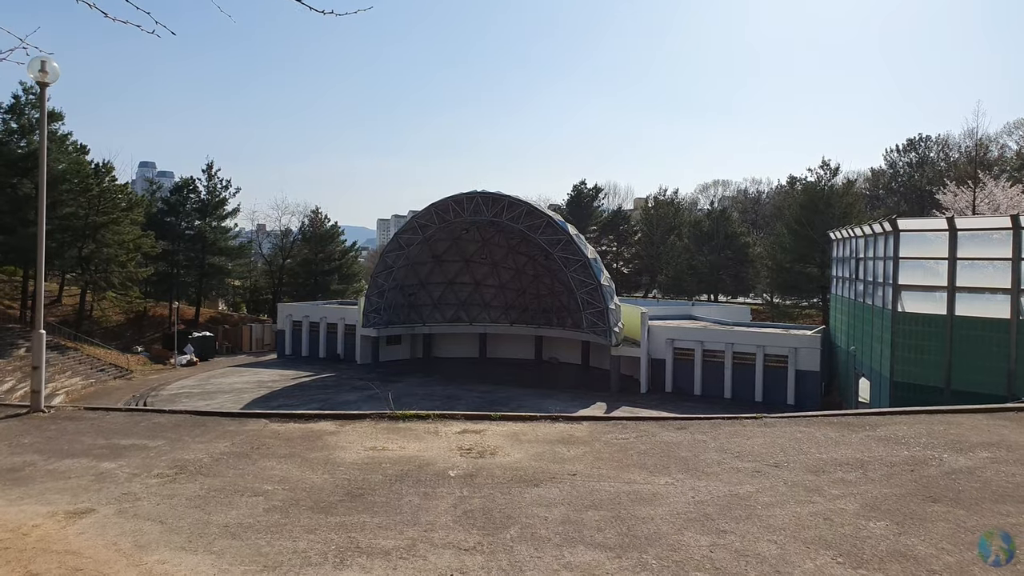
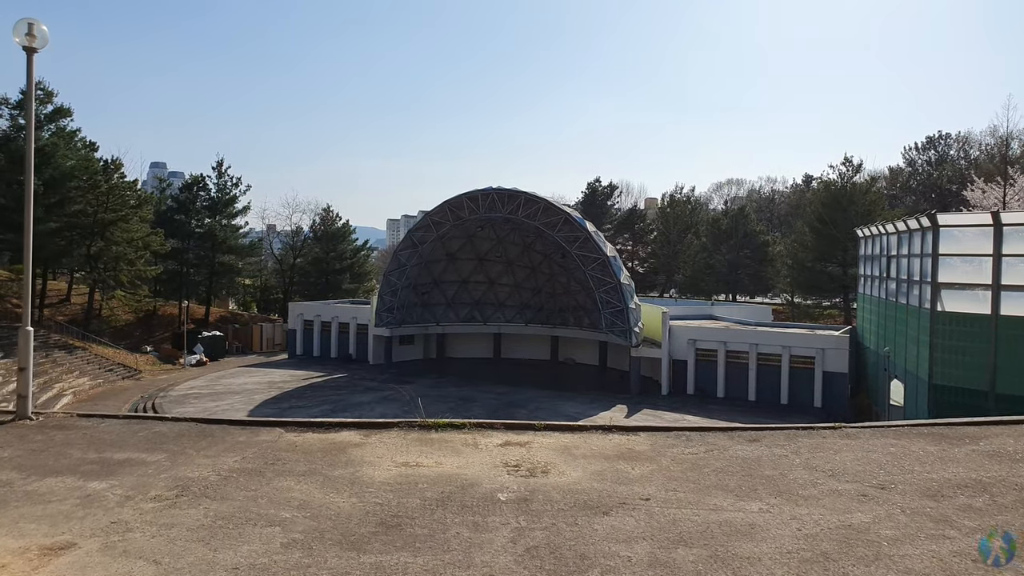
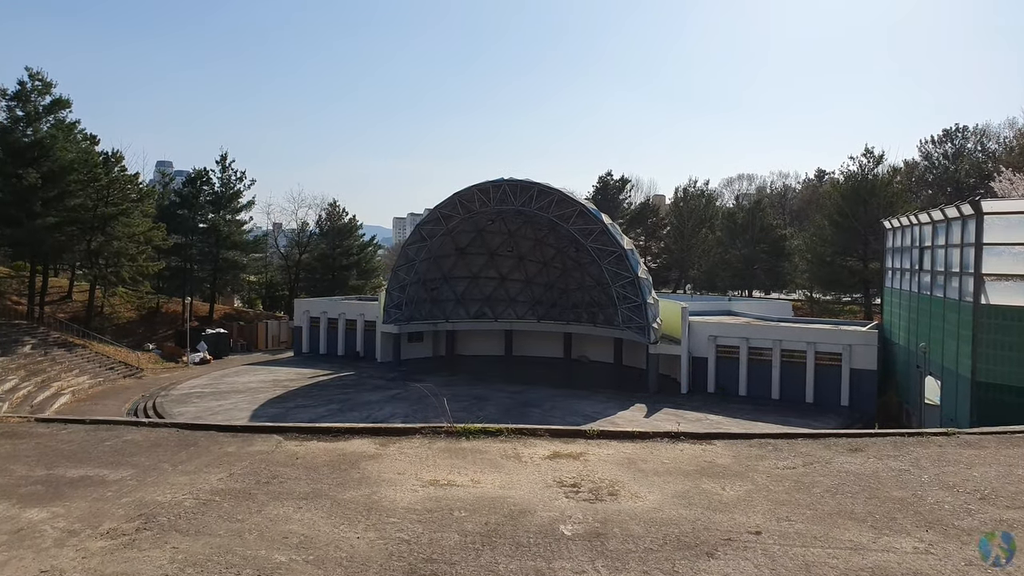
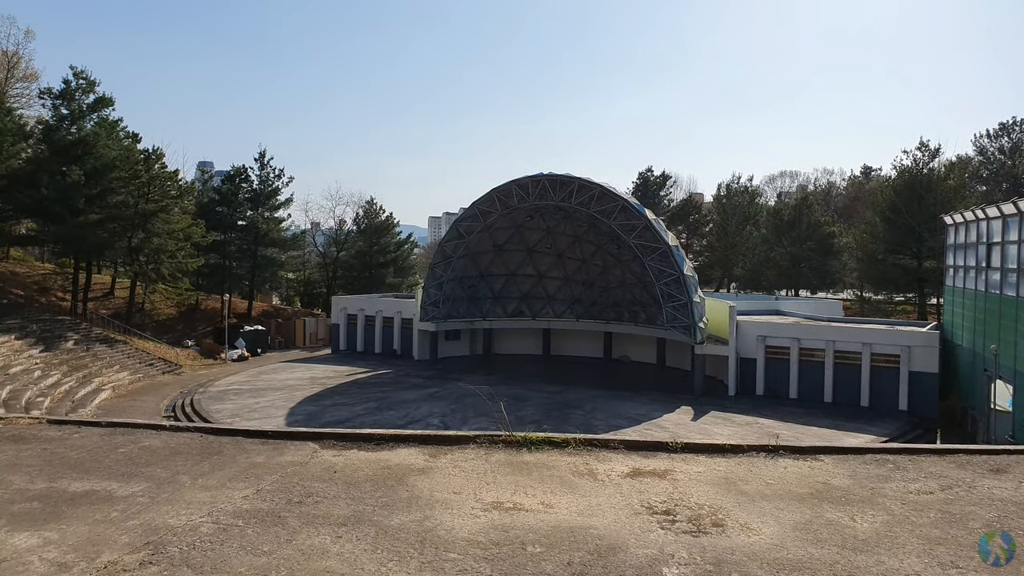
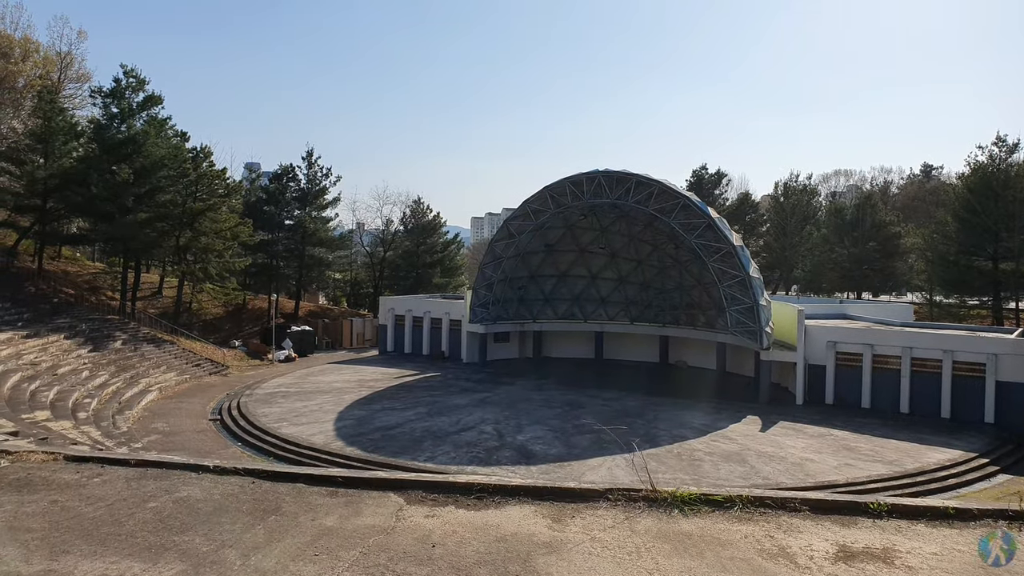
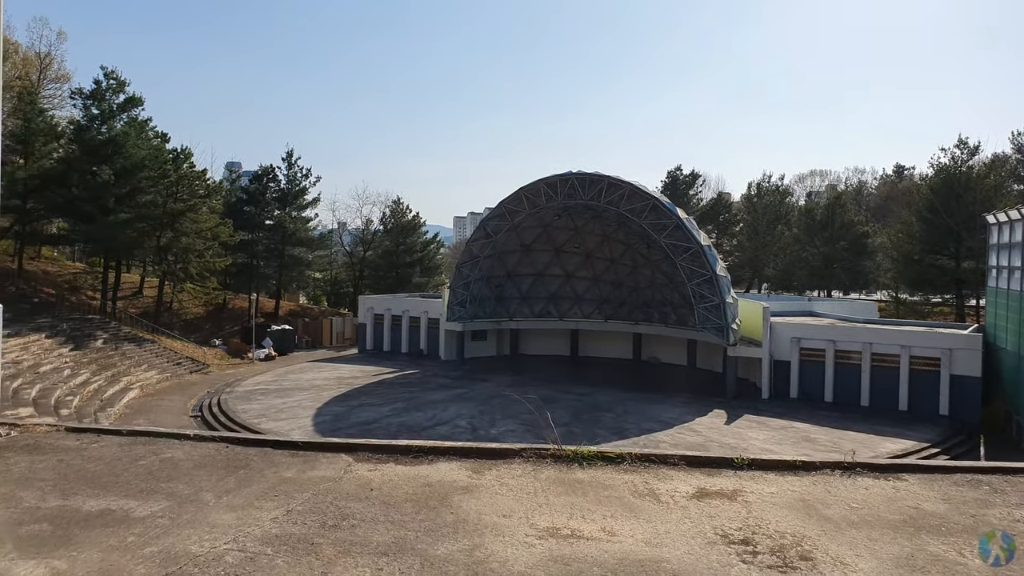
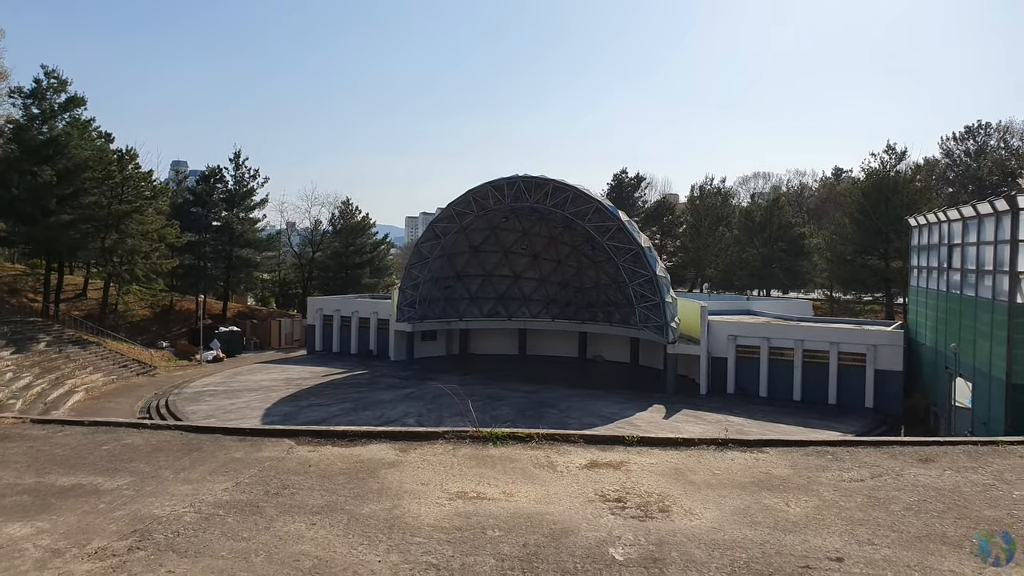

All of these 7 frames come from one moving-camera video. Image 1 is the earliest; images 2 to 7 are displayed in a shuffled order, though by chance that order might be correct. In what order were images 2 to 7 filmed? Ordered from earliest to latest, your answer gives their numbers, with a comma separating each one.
2, 3, 7, 4, 6, 5
